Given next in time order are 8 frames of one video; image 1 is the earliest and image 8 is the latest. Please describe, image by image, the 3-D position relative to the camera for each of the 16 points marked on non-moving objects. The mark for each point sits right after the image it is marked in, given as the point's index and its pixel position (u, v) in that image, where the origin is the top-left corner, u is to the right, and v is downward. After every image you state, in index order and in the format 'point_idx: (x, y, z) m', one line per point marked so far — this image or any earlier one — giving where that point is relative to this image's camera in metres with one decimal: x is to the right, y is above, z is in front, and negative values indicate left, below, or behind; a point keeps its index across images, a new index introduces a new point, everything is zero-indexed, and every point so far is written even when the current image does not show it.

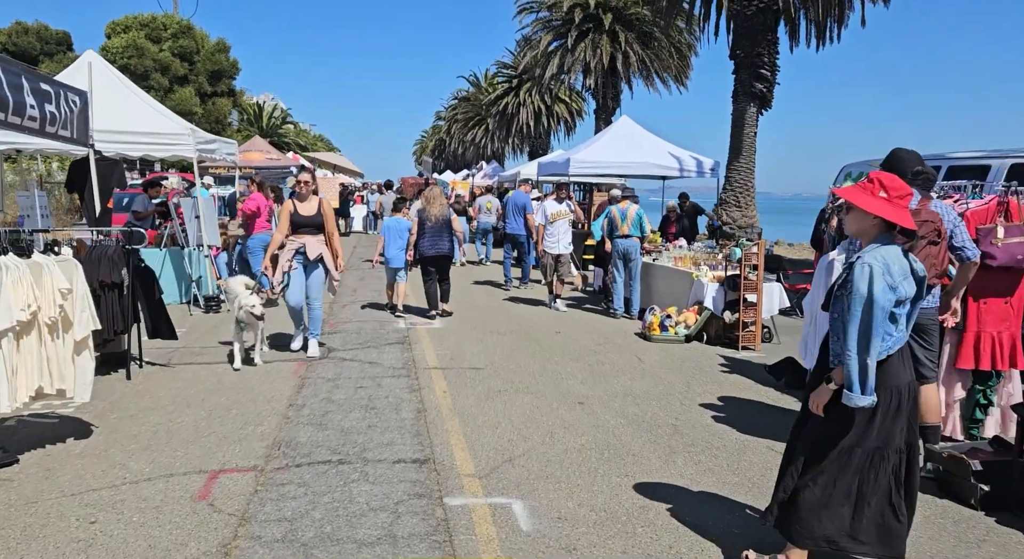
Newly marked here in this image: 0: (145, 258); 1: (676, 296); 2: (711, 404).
0: (-5.4, +0.3, +10.2) m
1: (+2.2, -0.2, +9.2) m
2: (+1.7, -1.1, +5.9) m
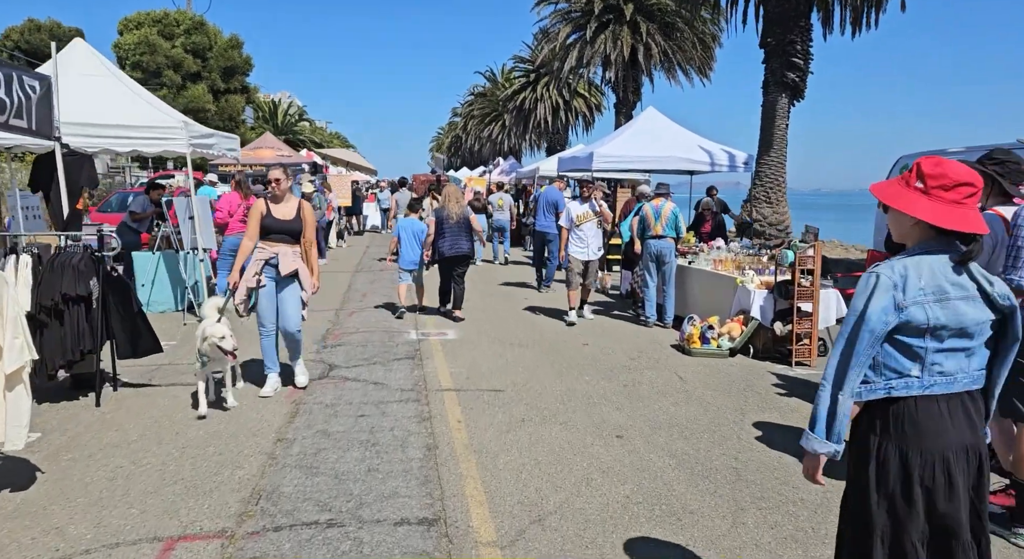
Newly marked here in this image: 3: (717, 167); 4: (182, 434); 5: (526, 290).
0: (-5.1, +0.2, +9.4) m
1: (+2.5, -0.3, +8.3) m
2: (+1.9, -1.1, +5.0) m
3: (+4.3, +2.4, +14.6) m
4: (-2.3, -1.1, +4.8) m
5: (+0.3, -0.2, +12.5) m
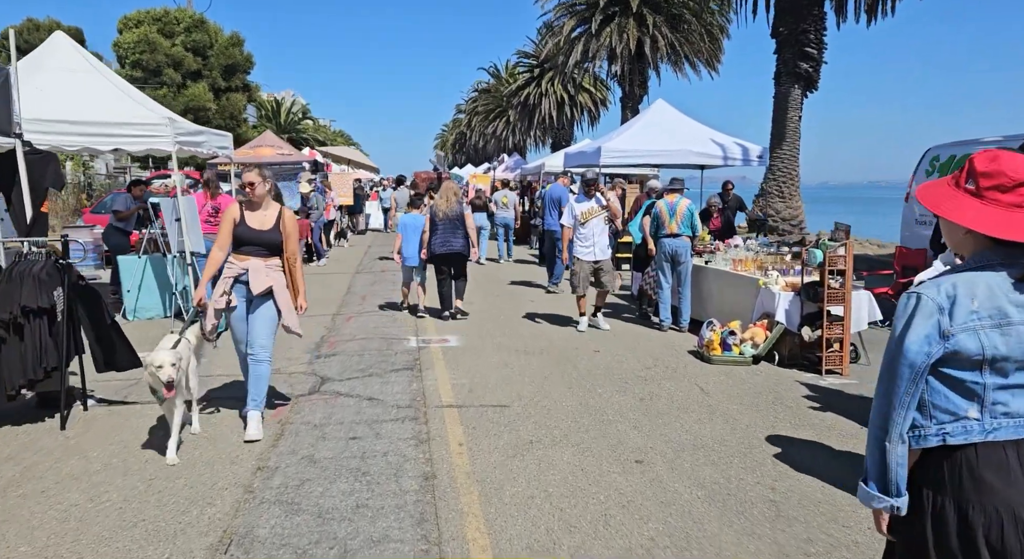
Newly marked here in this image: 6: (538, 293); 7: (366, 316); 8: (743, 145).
0: (-5.0, +0.2, +8.9) m
1: (+2.5, -0.3, +7.8) m
2: (+1.9, -1.2, +4.5) m
3: (+4.4, +2.4, +14.1) m
4: (-2.2, -1.1, +4.3) m
5: (+0.4, -0.2, +11.9) m
6: (+0.5, -0.3, +11.9) m
7: (-2.0, -0.5, +9.7) m
8: (+4.8, +2.8, +14.3) m
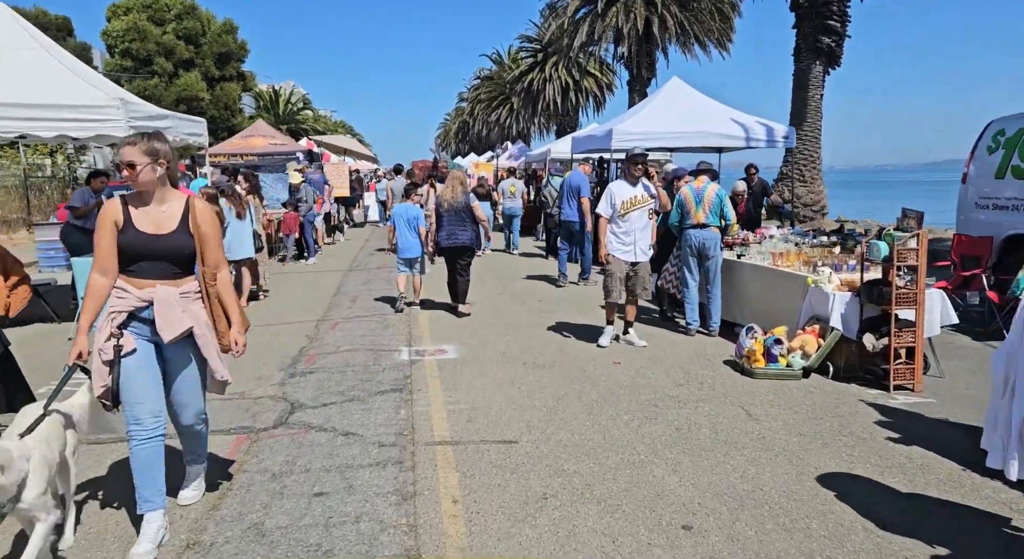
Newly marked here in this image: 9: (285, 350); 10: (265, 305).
0: (-4.9, +0.1, +7.9) m
1: (+2.6, -0.3, +6.7) m
2: (+2.0, -1.2, +3.4) m
3: (+4.5, +2.6, +12.9) m
4: (-2.2, -1.2, +3.3) m
5: (+0.5, -0.2, +10.9) m
6: (+0.5, -0.2, +10.8) m
7: (-1.9, -0.5, +8.6) m
8: (+4.8, +2.9, +13.2) m
9: (-2.3, -0.7, +7.2) m
10: (-3.5, -0.4, +9.8) m
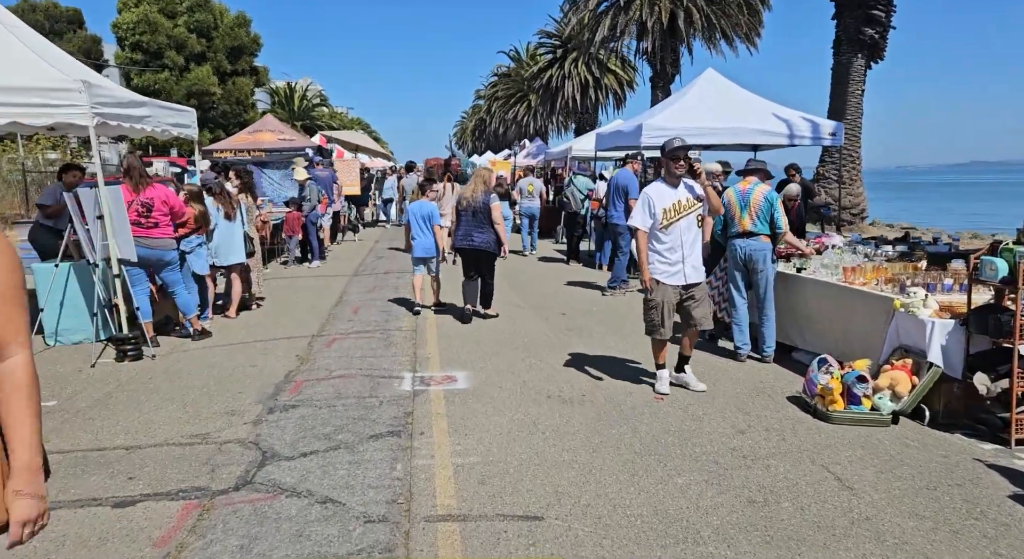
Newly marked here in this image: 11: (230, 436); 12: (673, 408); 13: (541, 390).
0: (-4.7, 0.0, +7.0) m
1: (+2.8, -0.4, +5.6) m
2: (+2.1, -1.4, +2.3) m
3: (+4.8, +2.4, +11.8) m
4: (-2.1, -1.4, +2.3) m
5: (+0.7, -0.3, +9.8) m
6: (+0.8, -0.3, +9.7) m
7: (-1.7, -0.6, +7.6) m
8: (+5.2, +2.8, +12.0) m
9: (-2.2, -0.9, +6.2) m
10: (-3.2, -0.5, +8.8) m
11: (-1.9, -1.1, +4.7) m
12: (+1.2, -1.0, +5.2) m
13: (+0.2, -0.9, +5.8) m
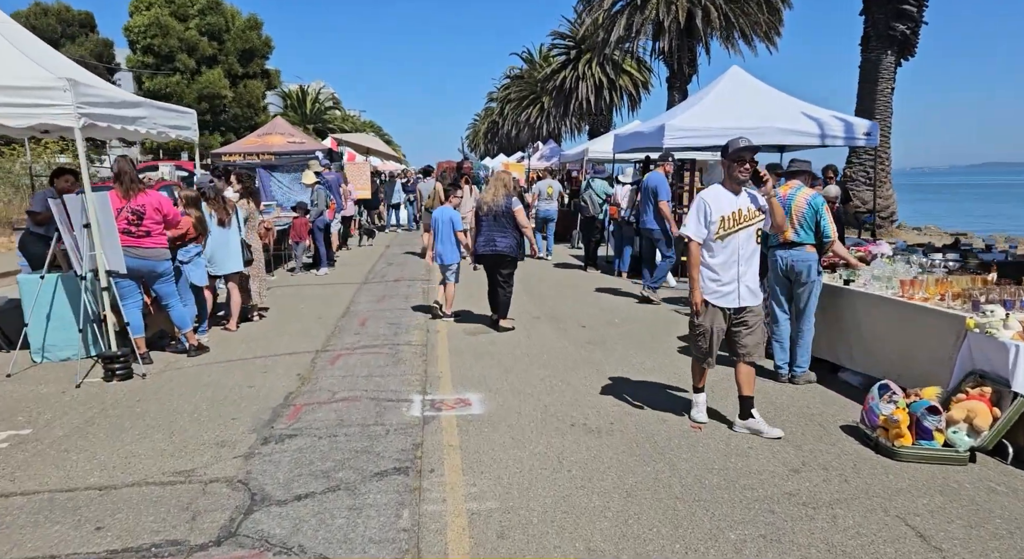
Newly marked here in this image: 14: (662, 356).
0: (-4.5, -0.1, +6.5) m
1: (+2.9, -0.5, +5.0) m
2: (+2.2, -1.5, +1.7) m
3: (+5.1, +2.3, +11.1) m
4: (-2.0, -1.5, +1.8) m
5: (+1.0, -0.4, +9.2) m
6: (+1.0, -0.5, +9.2) m
7: (-1.5, -0.8, +7.1) m
8: (+5.4, +2.6, +11.3) m
9: (-2.0, -1.0, +5.7) m
10: (-3.0, -0.6, +8.3) m
11: (-1.8, -1.2, +4.2) m
12: (+1.4, -1.1, +4.6) m
13: (+0.4, -1.0, +5.2) m
14: (+1.5, -0.8, +7.1) m
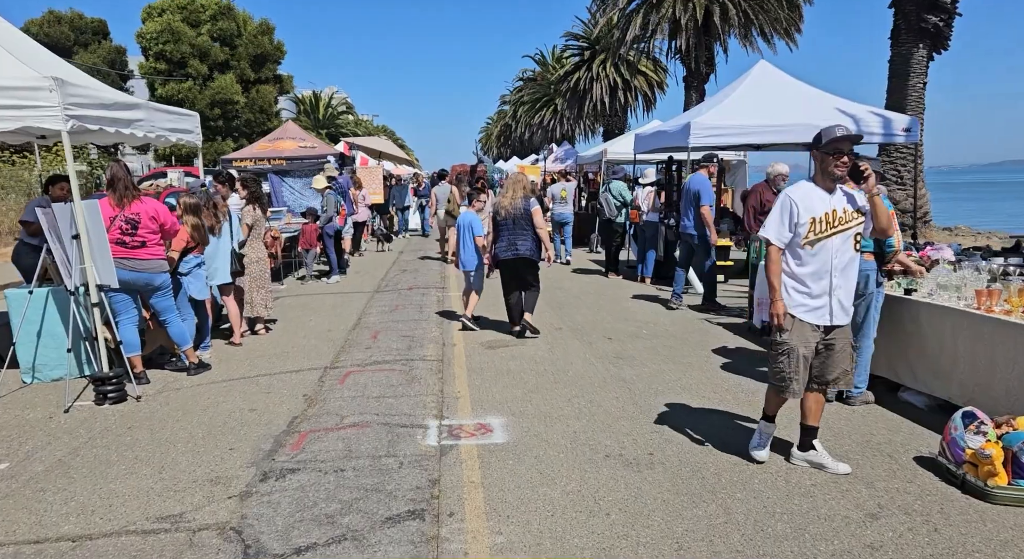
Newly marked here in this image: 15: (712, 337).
0: (-4.3, -0.2, +6.0) m
1: (+3.1, -0.6, +4.4) m
2: (+2.3, -1.5, +1.2) m
3: (+5.4, +2.2, +10.5) m
4: (-1.9, -1.5, +1.3) m
5: (+1.2, -0.5, +8.7) m
6: (+1.3, -0.6, +8.6) m
7: (-1.3, -0.9, +6.6) m
8: (+5.7, +2.6, +10.7) m
9: (-1.8, -1.1, +5.2) m
10: (-2.8, -0.7, +7.8) m
11: (-1.6, -1.3, +3.7) m
12: (+1.5, -1.1, +4.1) m
13: (+0.6, -1.1, +4.7) m
14: (+1.7, -0.9, +6.5) m
15: (+2.3, -0.7, +7.9) m
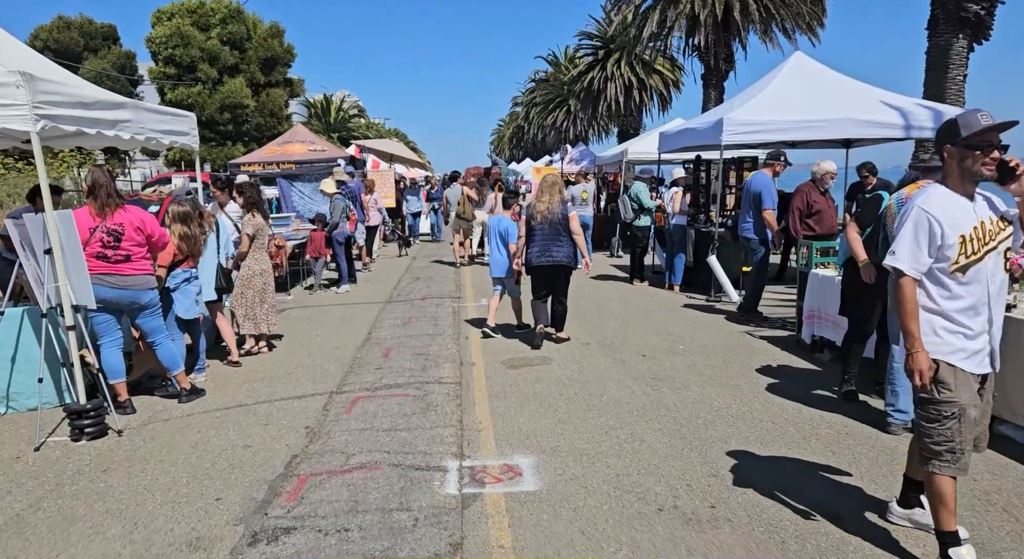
0: (-4.1, -0.4, +5.4) m
1: (+3.3, -0.7, +3.6) m
2: (+2.4, -1.6, +0.4) m
3: (+5.6, +2.1, +9.7) m
4: (-1.8, -1.7, +0.6) m
5: (+1.5, -0.6, +8.0) m
6: (+1.6, -0.7, +7.9) m
7: (-1.1, -1.0, +5.9) m
8: (+6.0, +2.5, +9.9) m
9: (-1.6, -1.2, +4.5) m
10: (-2.5, -0.9, +7.2) m
11: (-1.4, -1.4, +3.0) m
12: (+1.7, -1.2, +3.3) m
13: (+0.8, -1.2, +4.0) m
14: (+2.0, -1.0, +5.8) m
15: (+2.5, -0.8, +7.1) m
